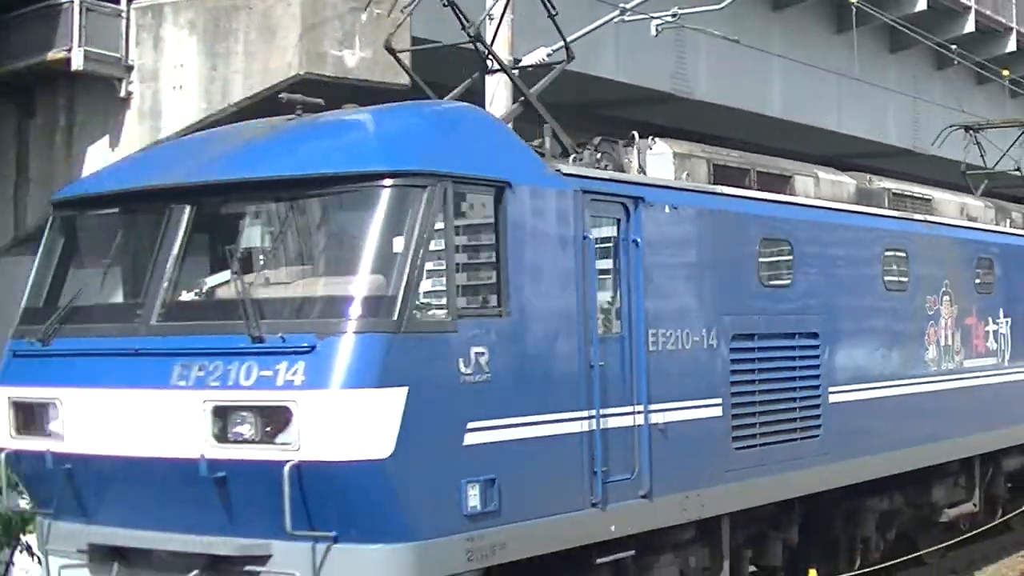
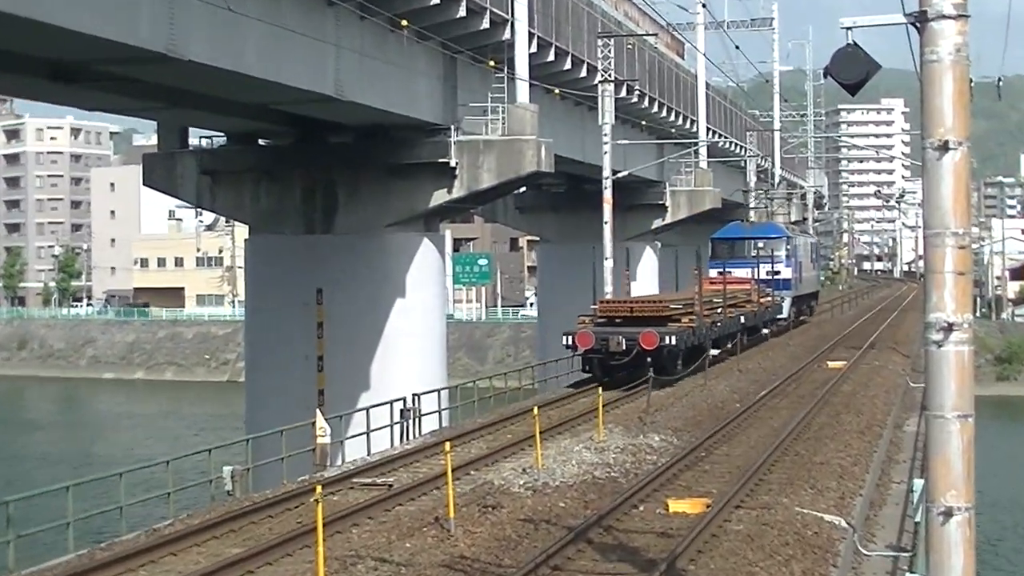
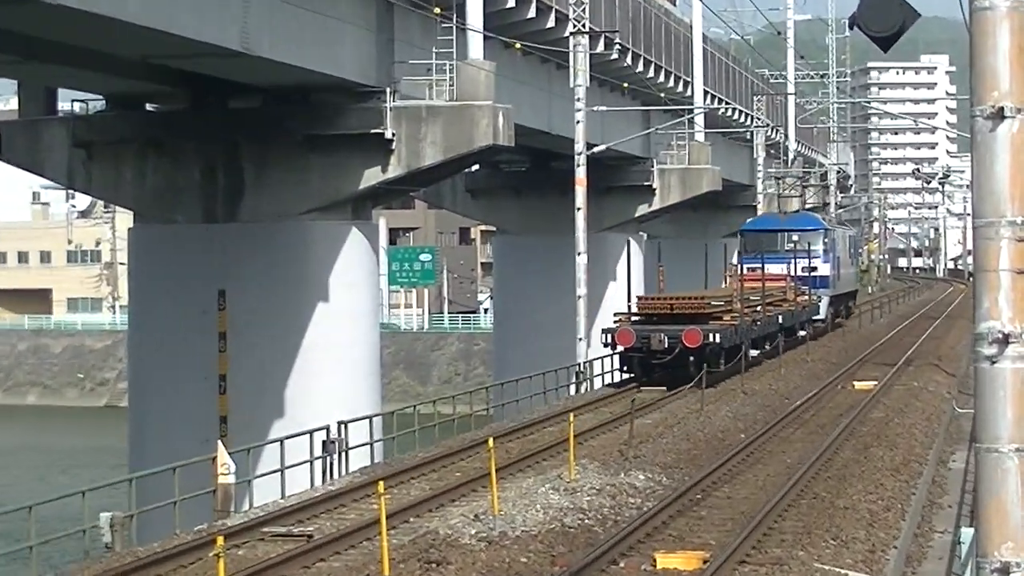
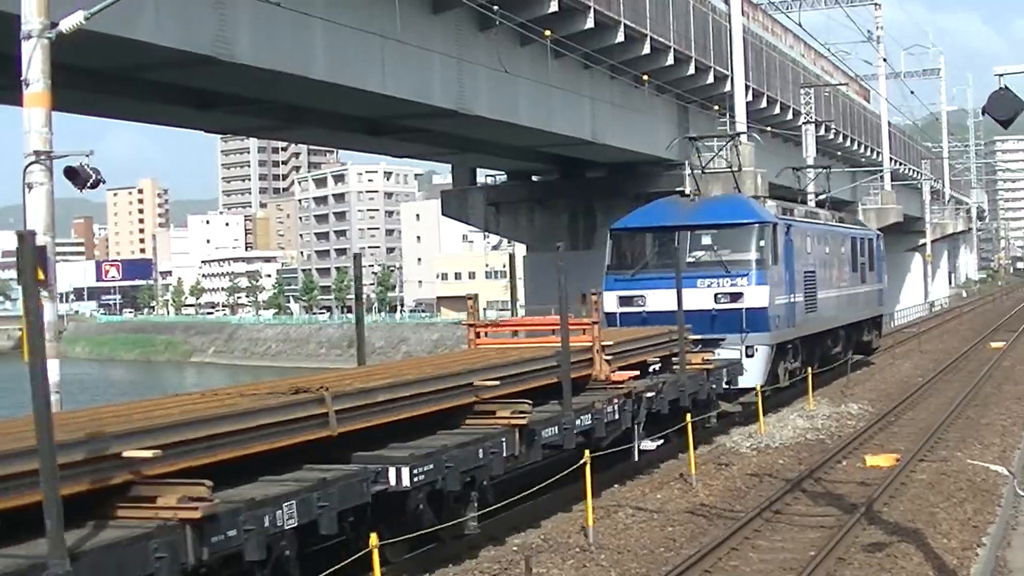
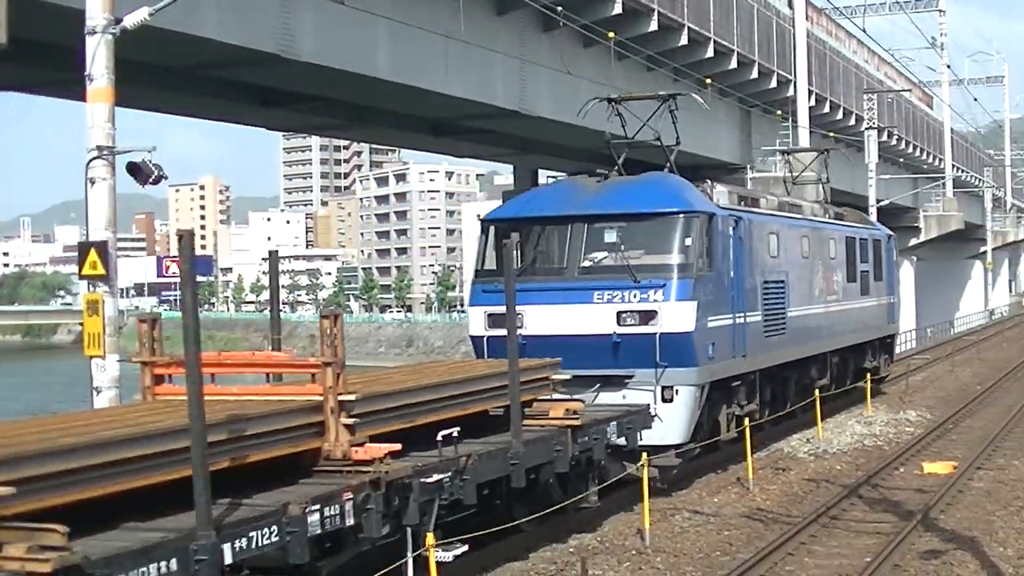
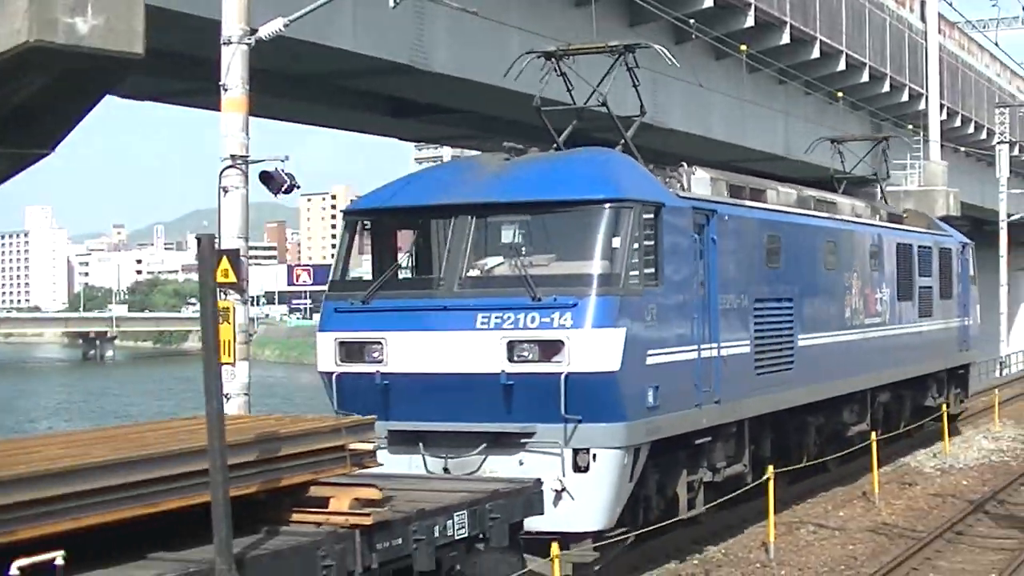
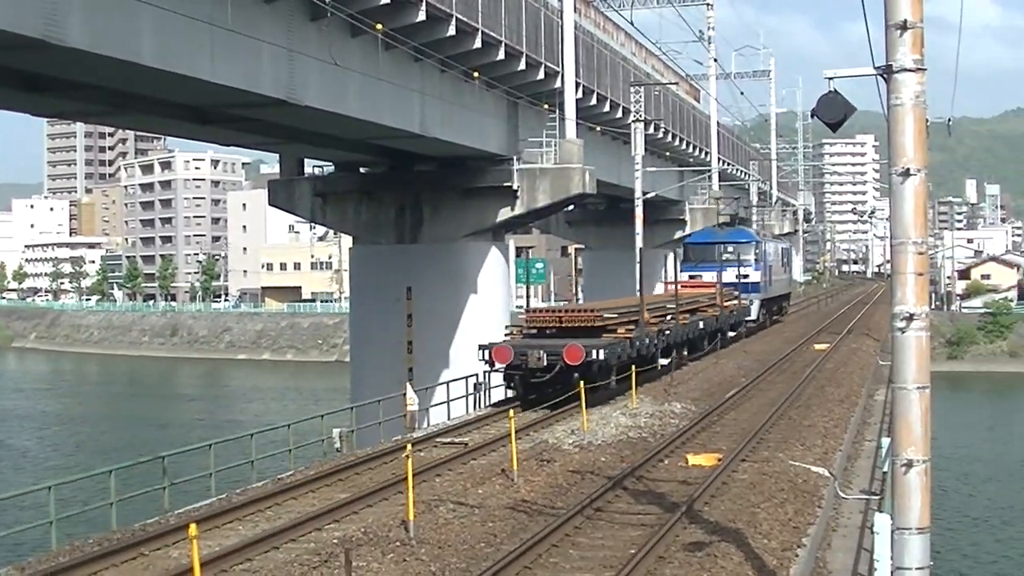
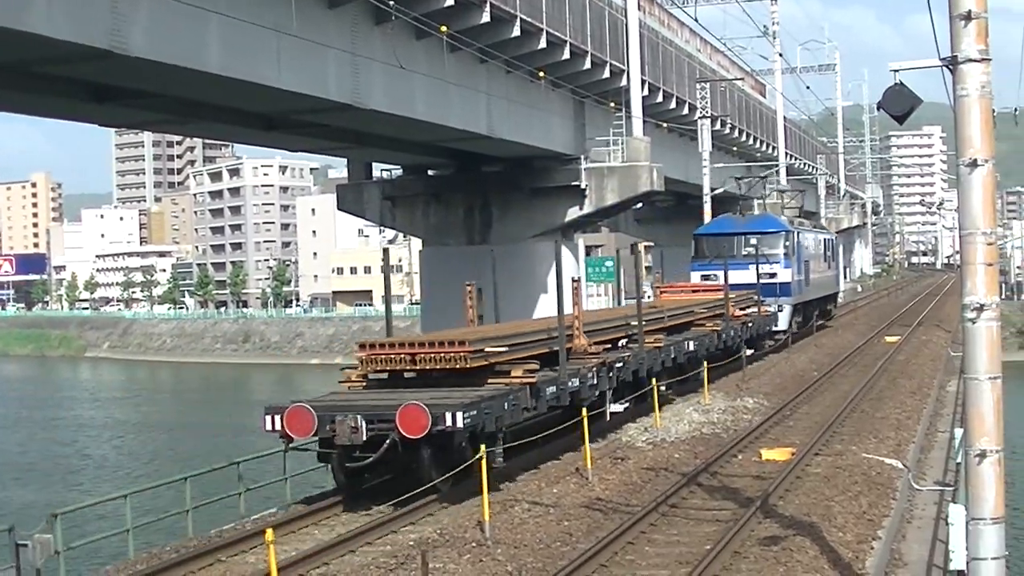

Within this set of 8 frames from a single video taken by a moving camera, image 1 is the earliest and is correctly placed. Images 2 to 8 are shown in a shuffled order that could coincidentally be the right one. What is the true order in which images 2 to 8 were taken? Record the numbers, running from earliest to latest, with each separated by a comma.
6, 5, 4, 8, 7, 2, 3
